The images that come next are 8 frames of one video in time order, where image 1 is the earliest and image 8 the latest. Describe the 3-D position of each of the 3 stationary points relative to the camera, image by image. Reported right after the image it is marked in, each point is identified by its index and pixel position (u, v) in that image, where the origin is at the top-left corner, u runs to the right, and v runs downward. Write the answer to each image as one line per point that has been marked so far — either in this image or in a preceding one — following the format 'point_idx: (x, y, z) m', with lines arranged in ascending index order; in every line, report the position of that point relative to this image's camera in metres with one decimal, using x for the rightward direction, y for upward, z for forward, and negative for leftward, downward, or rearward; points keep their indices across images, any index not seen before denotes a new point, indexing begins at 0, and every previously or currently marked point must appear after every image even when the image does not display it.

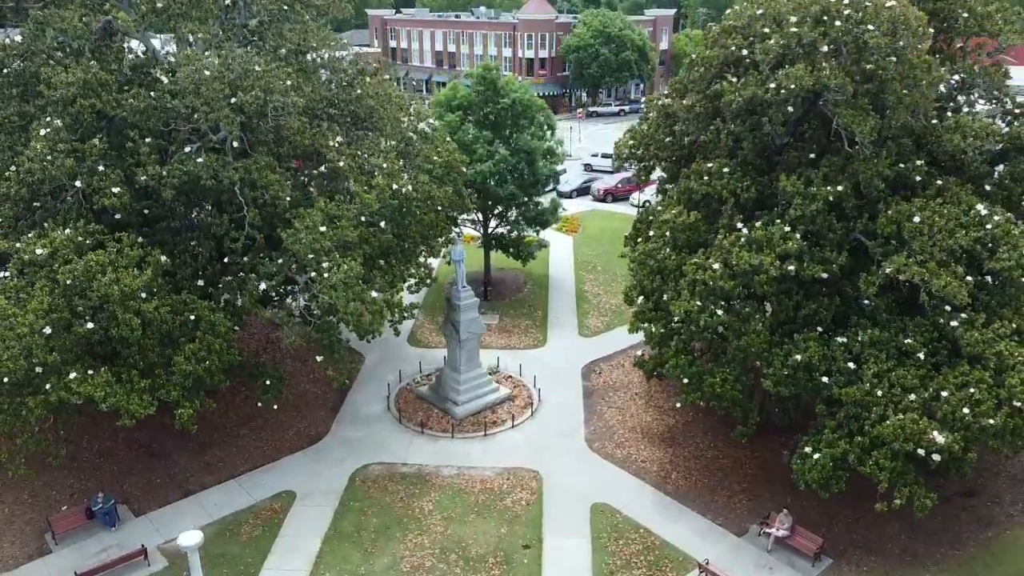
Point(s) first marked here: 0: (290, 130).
0: (-5.2, +3.7, +18.9) m
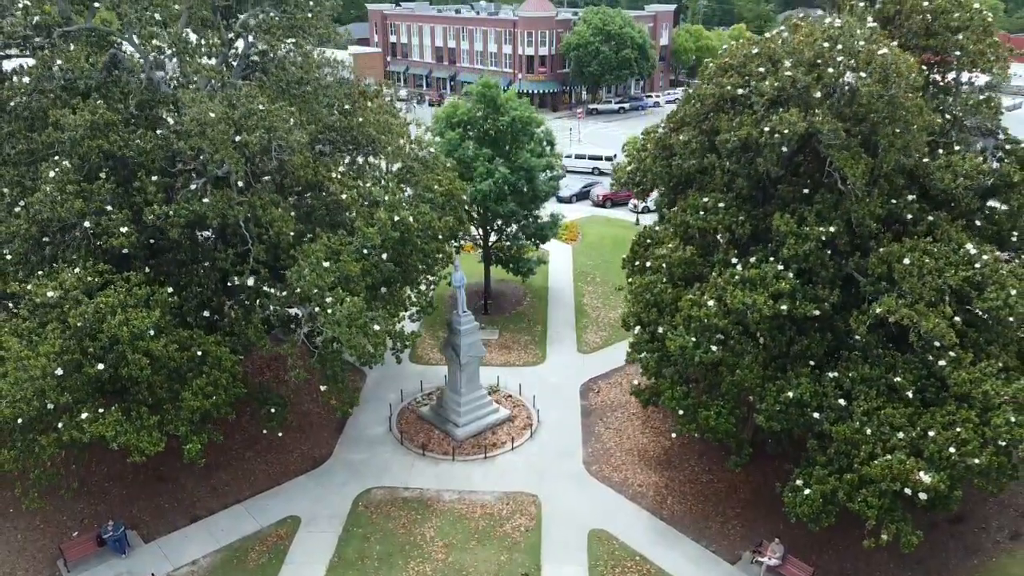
0: (-5.2, +2.9, +19.2) m
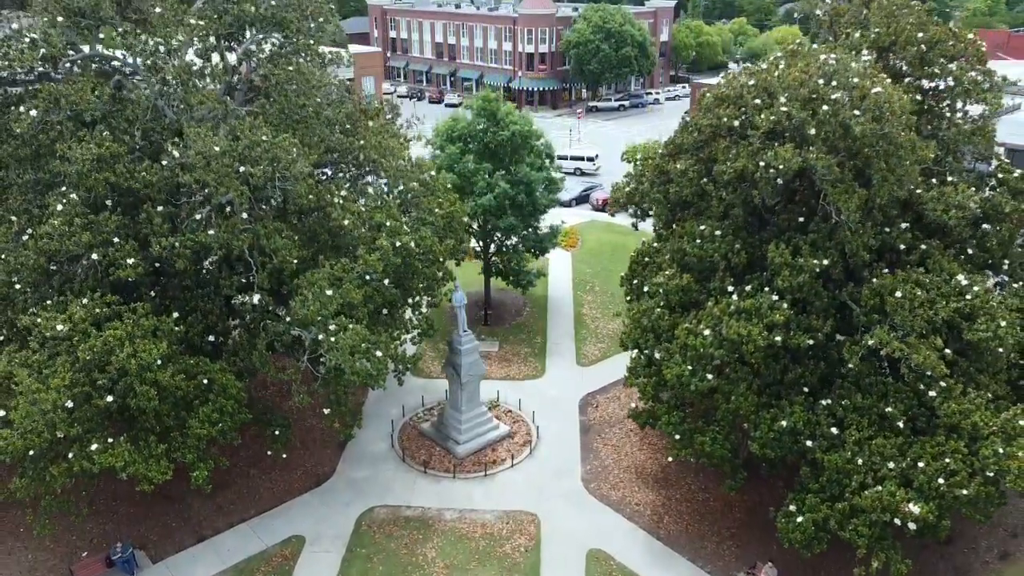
0: (-5.2, +2.2, +19.5) m
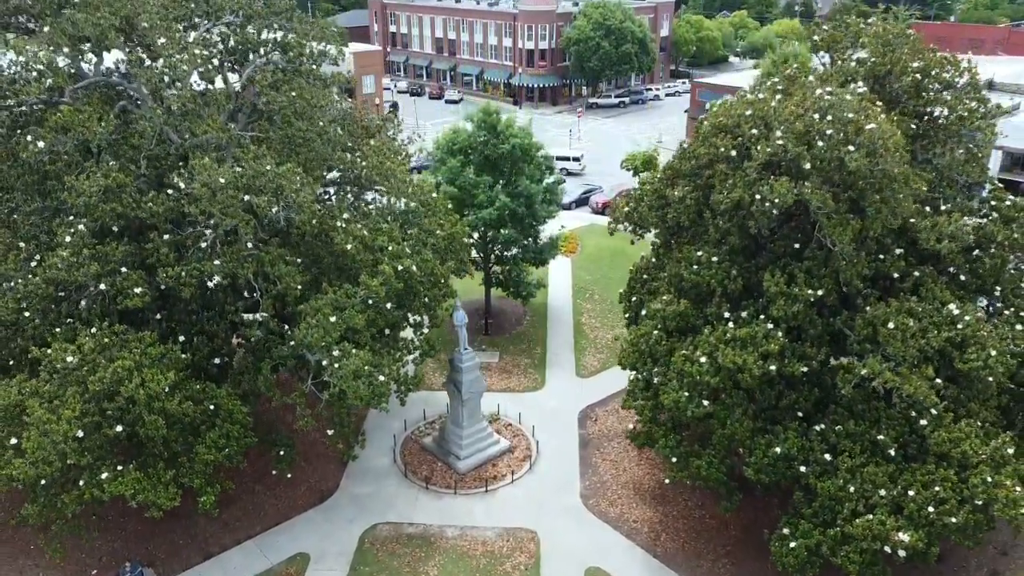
0: (-5.2, +1.6, +19.8) m
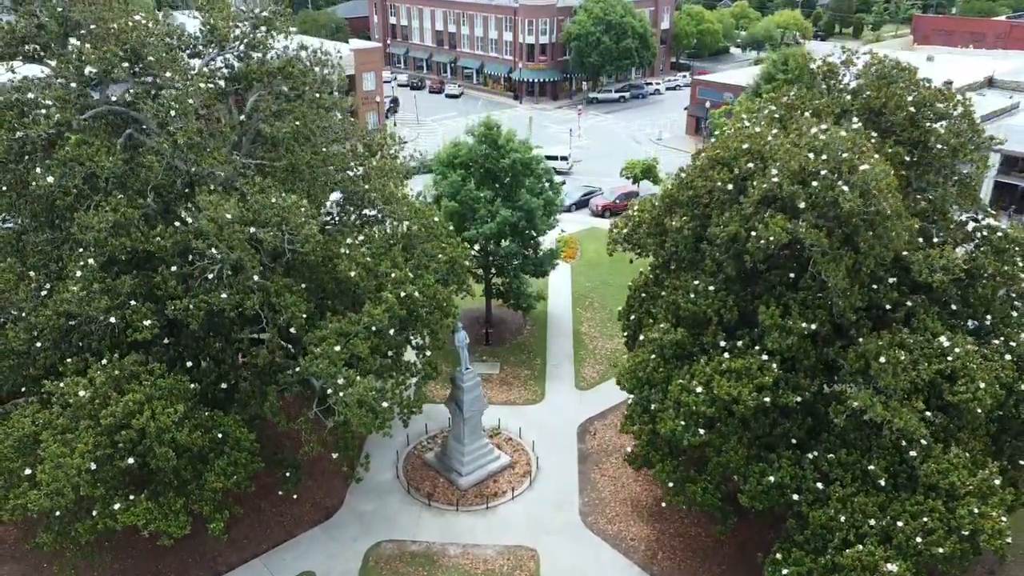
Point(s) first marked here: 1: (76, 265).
0: (-5.2, +0.9, +20.2) m
1: (-10.1, +0.5, +18.7) m
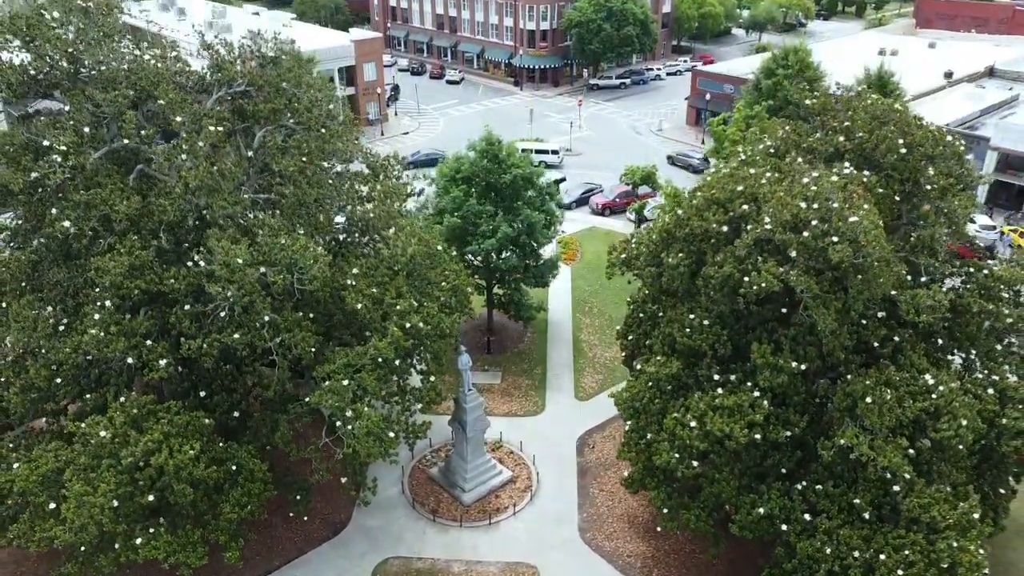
0: (-5.2, 0.0, +20.9) m
1: (-10.1, -0.4, +19.4) m
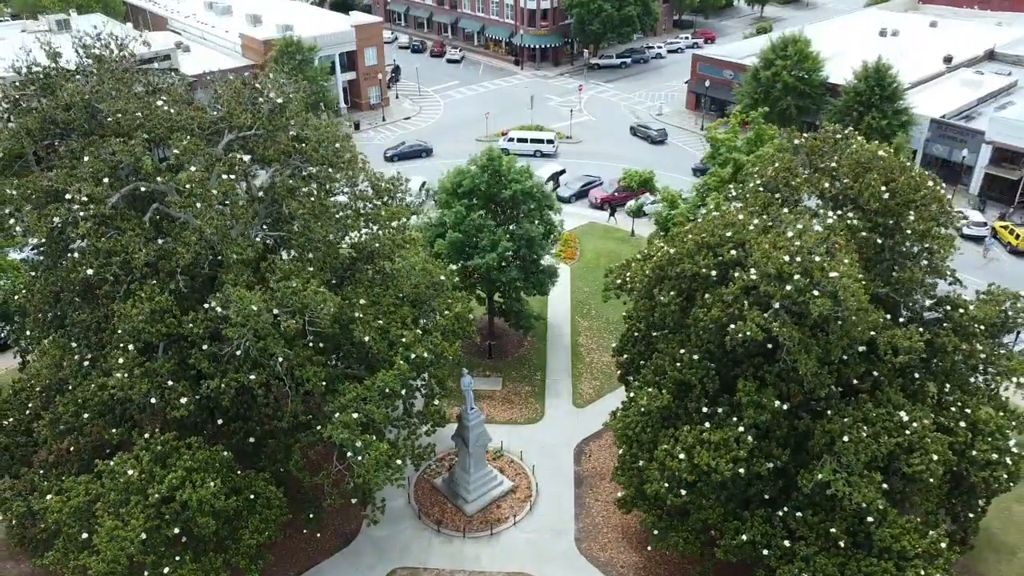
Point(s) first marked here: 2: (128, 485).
0: (-5.2, -1.0, +22.0) m
1: (-10.1, -1.6, +20.6) m
2: (-9.4, -4.8, +19.7) m
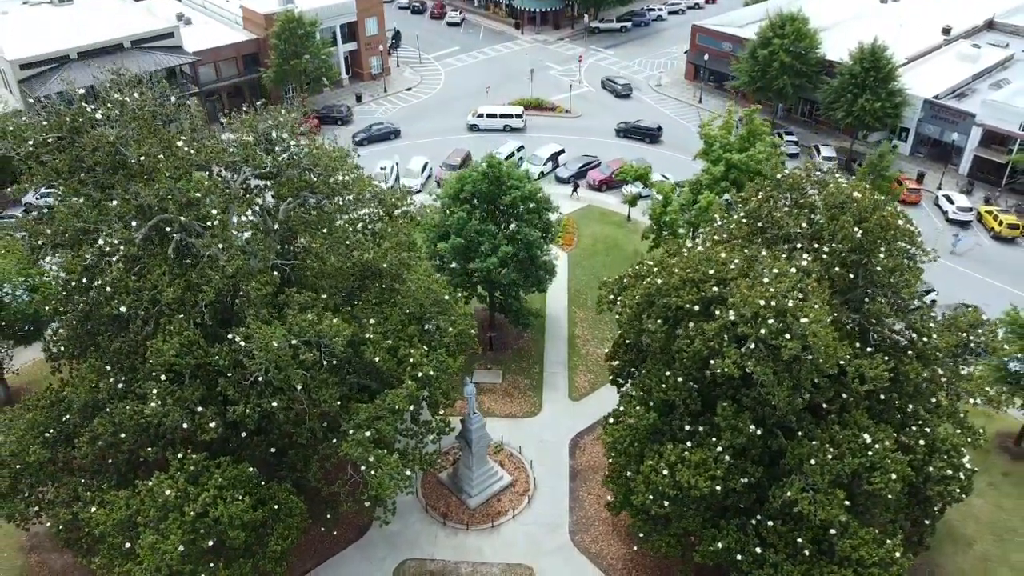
0: (-5.2, -1.9, +23.9) m
1: (-10.1, -2.5, +22.5) m
2: (-9.5, -5.9, +21.9) m
